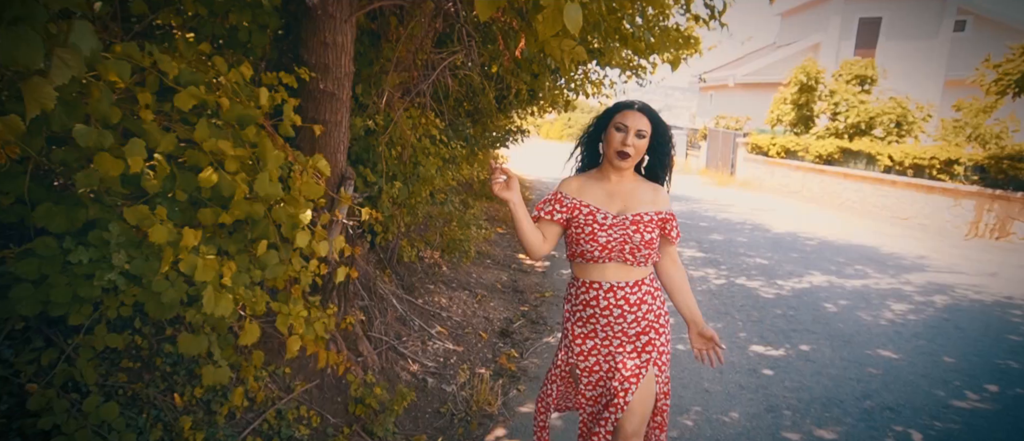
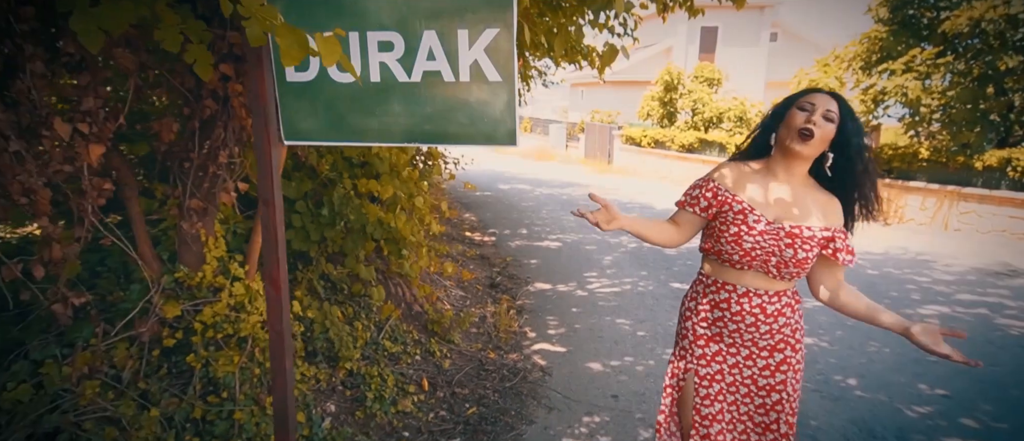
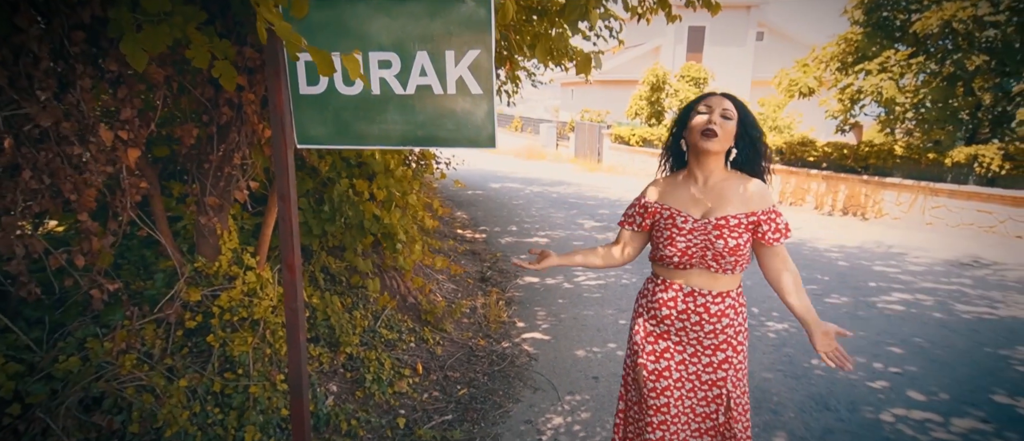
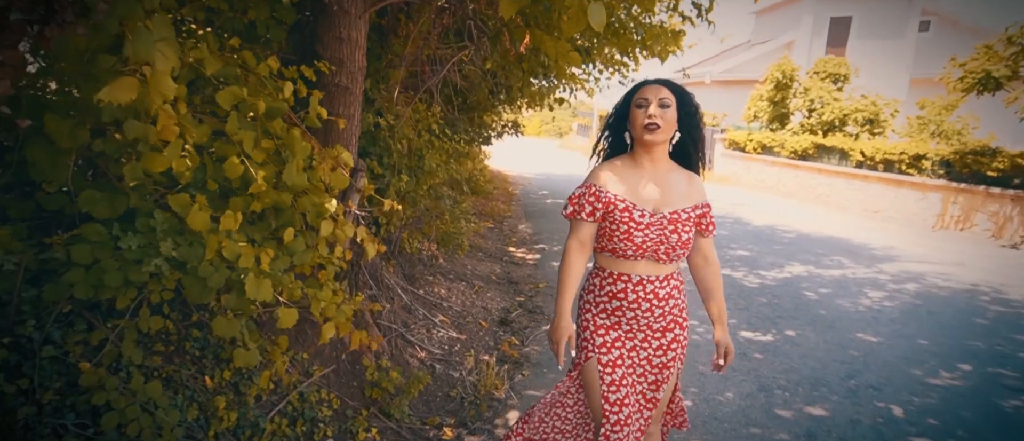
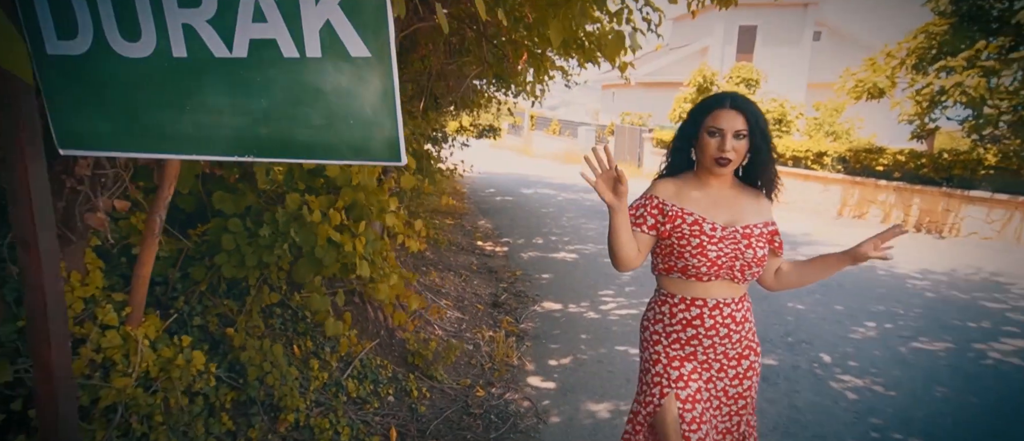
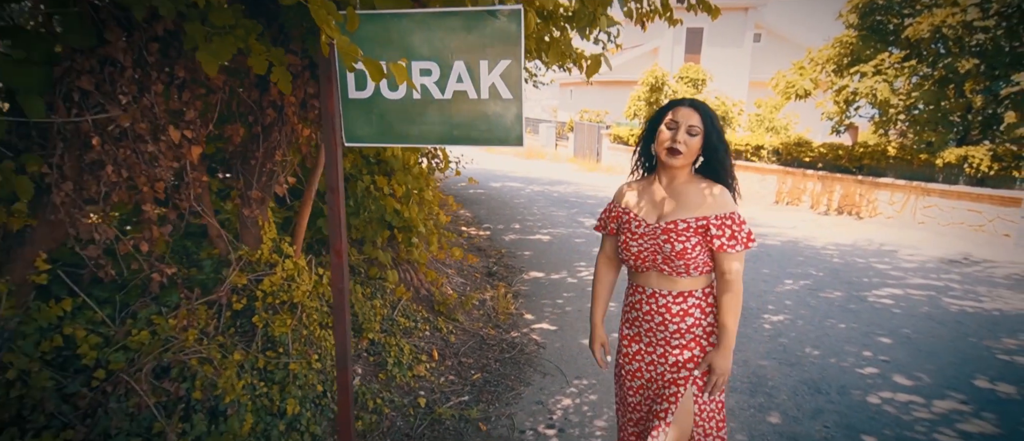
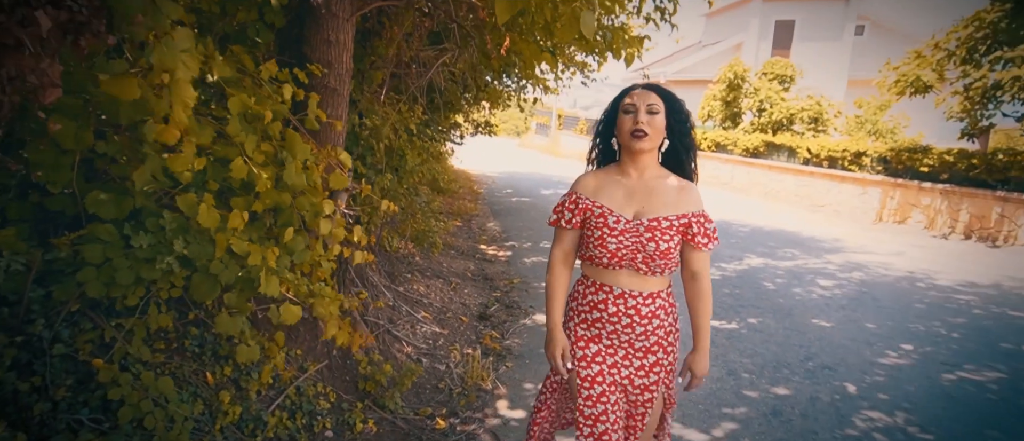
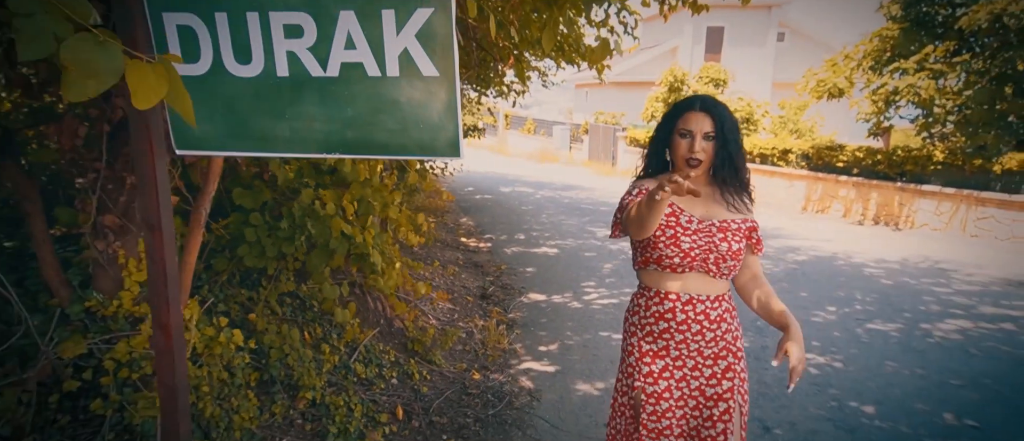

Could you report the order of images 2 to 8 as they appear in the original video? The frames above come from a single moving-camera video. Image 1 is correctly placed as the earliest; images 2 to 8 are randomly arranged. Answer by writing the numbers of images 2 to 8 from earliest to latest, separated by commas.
4, 7, 5, 8, 2, 3, 6
